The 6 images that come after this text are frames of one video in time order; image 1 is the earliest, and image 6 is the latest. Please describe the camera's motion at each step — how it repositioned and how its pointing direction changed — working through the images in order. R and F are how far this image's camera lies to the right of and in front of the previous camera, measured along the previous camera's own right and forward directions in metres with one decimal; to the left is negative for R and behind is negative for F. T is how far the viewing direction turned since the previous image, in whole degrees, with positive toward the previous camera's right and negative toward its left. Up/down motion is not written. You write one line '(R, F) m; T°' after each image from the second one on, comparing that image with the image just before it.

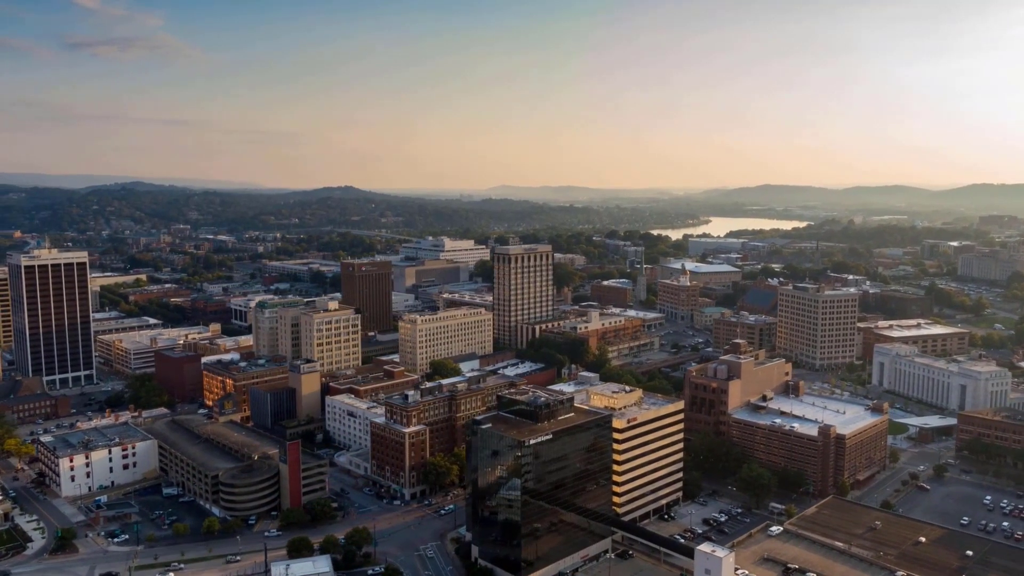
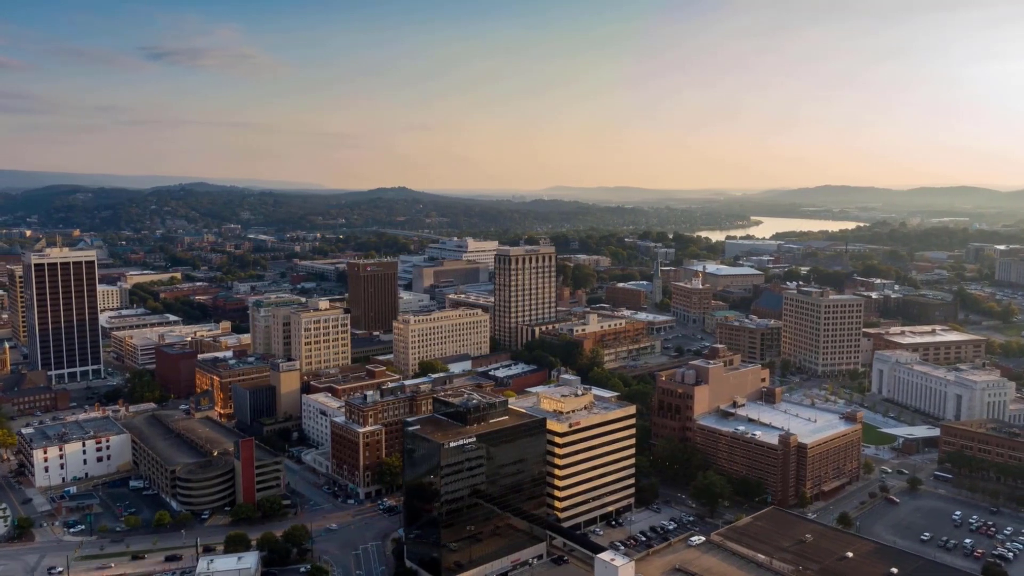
(+5.8, +0.4) m; -4°
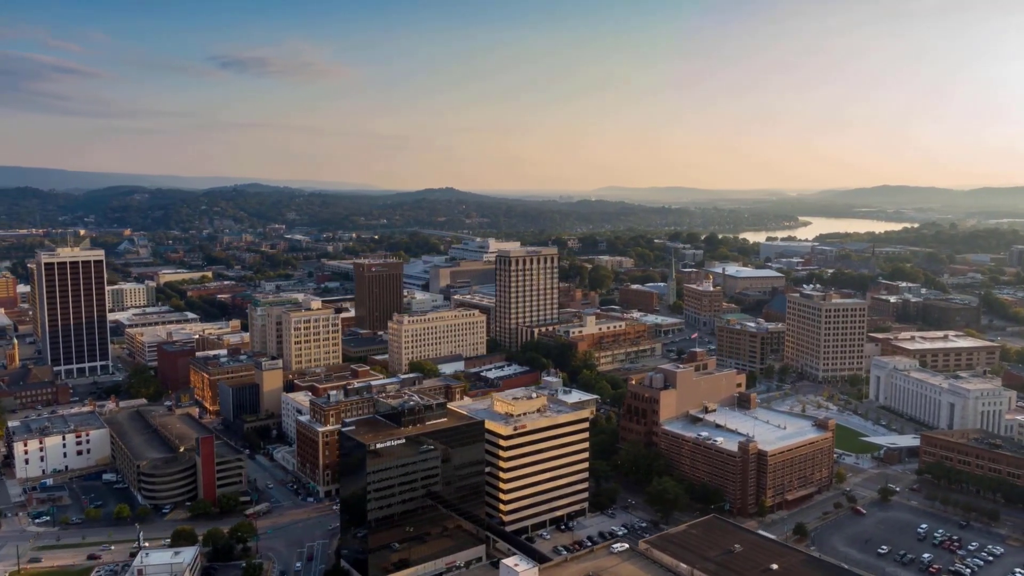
(+5.3, +0.3) m; -4°
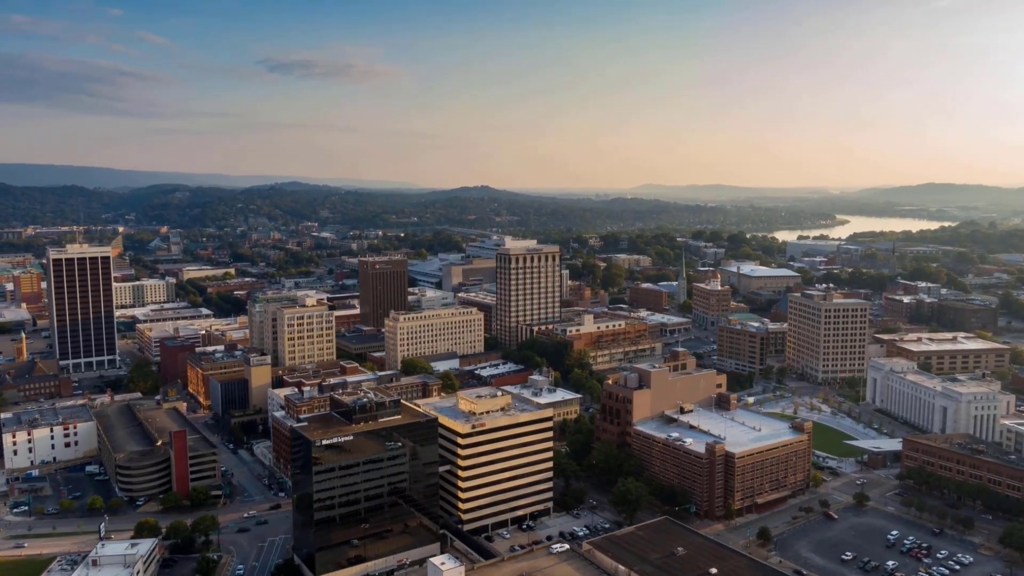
(+4.0, +0.2) m; -3°
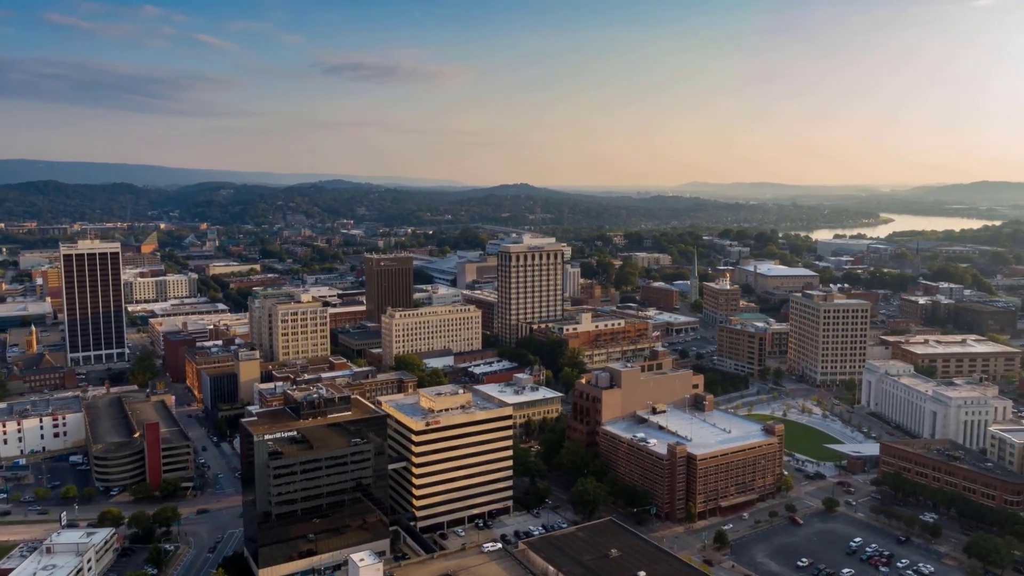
(+4.4, +0.3) m; -3°
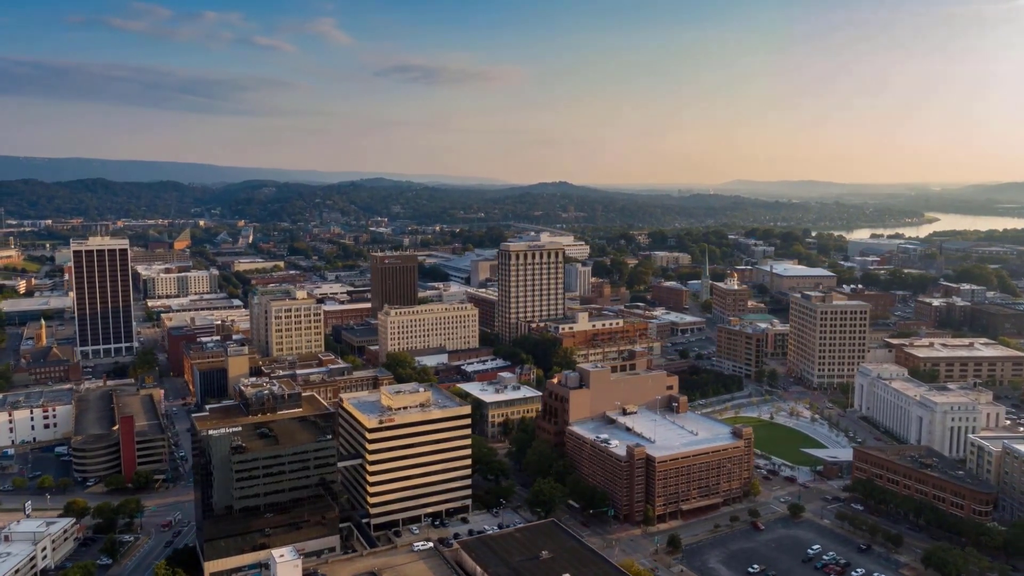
(+4.4, +0.3) m; -3°
